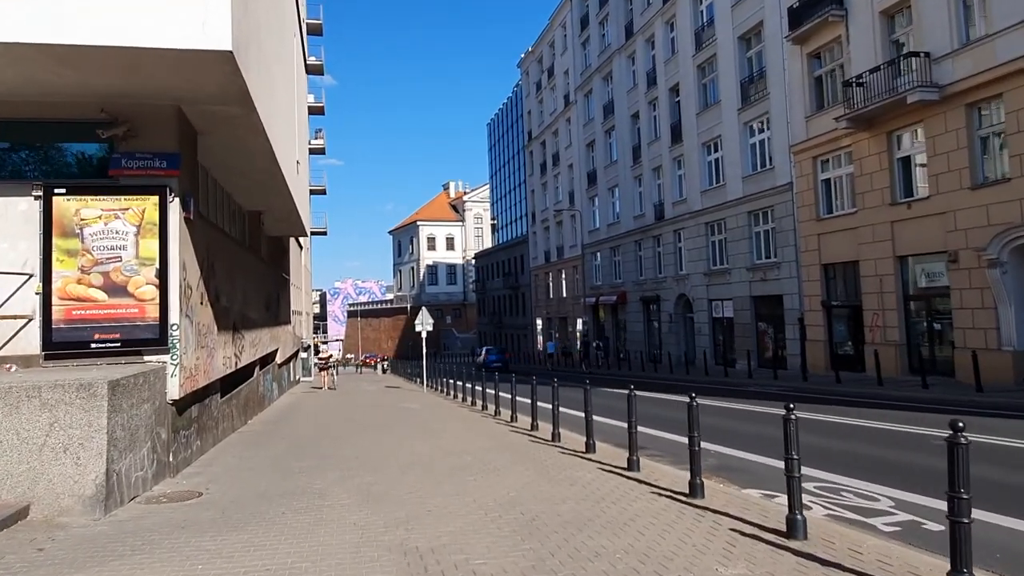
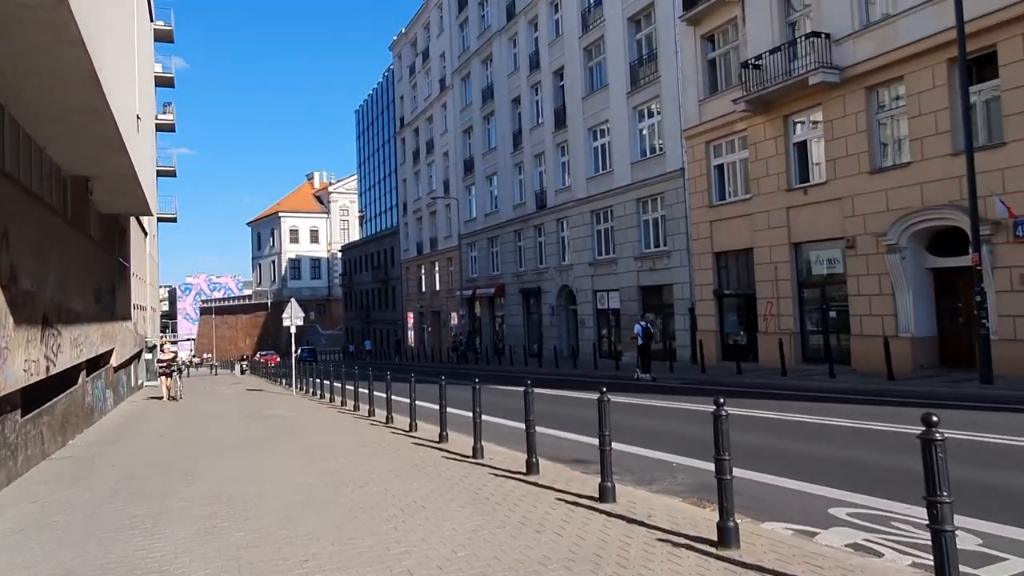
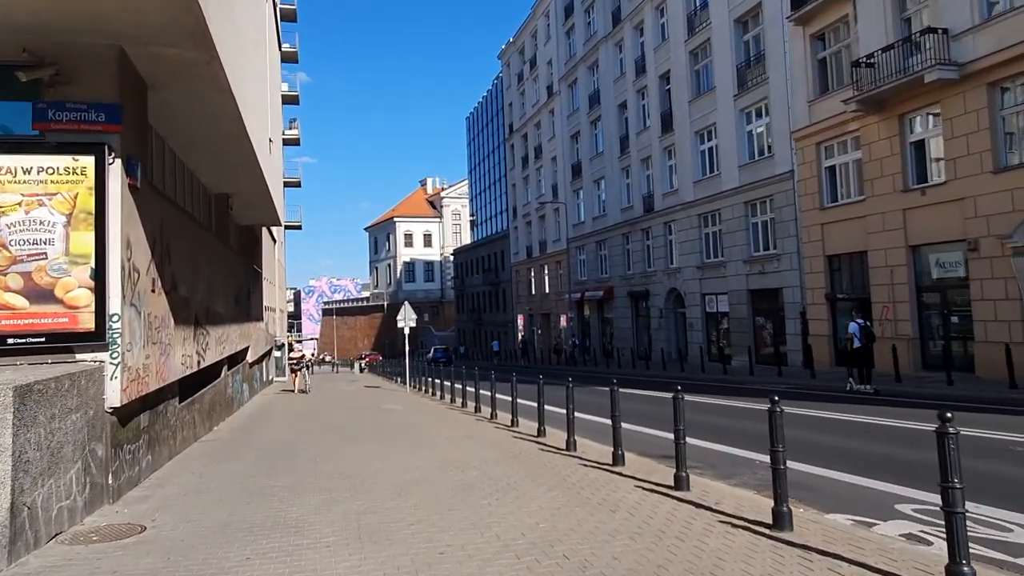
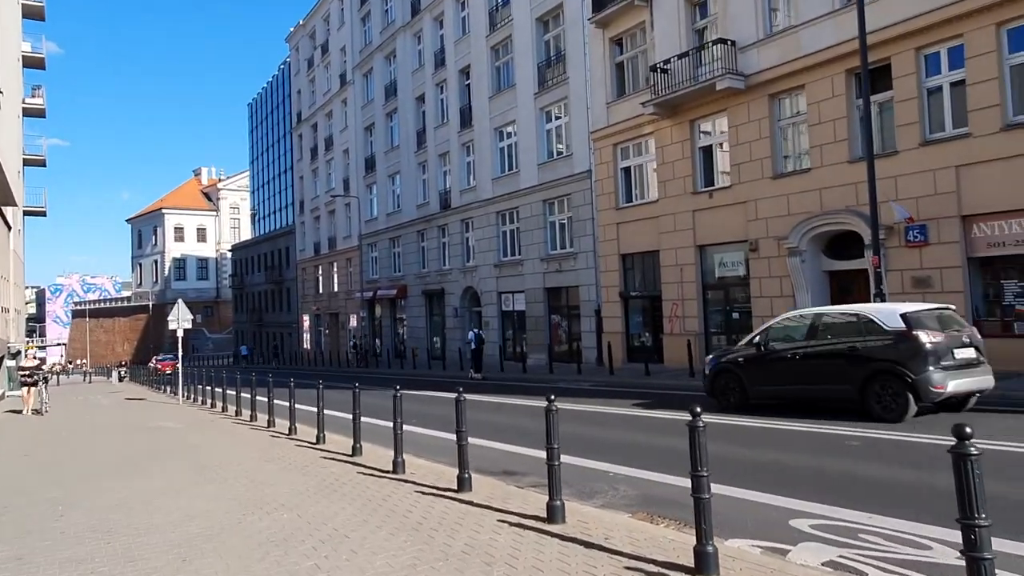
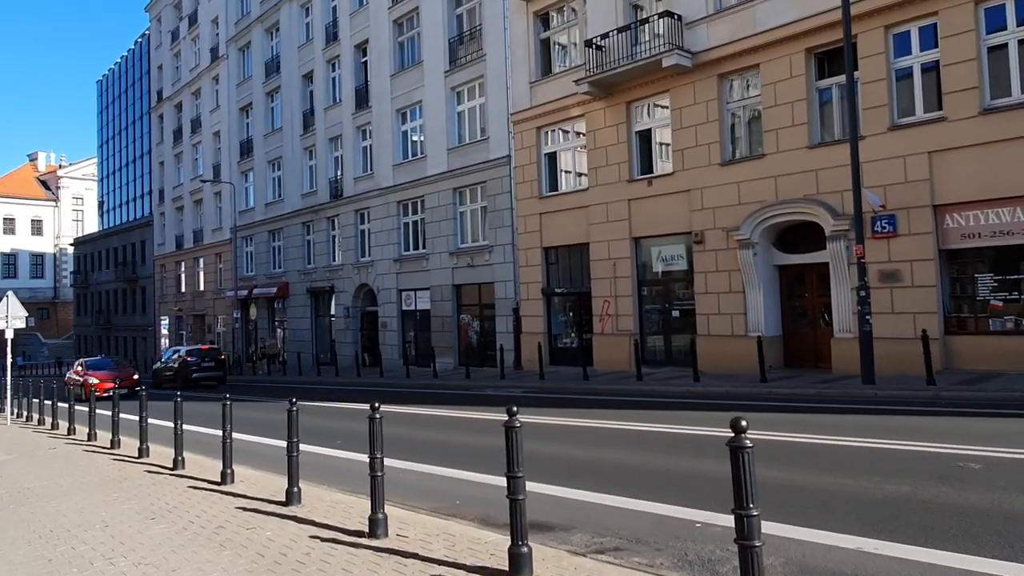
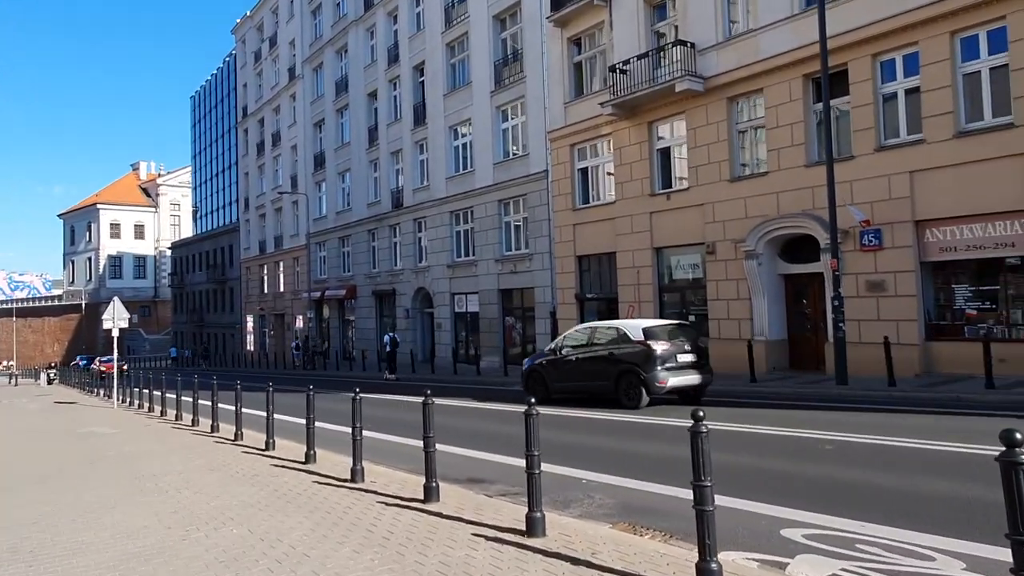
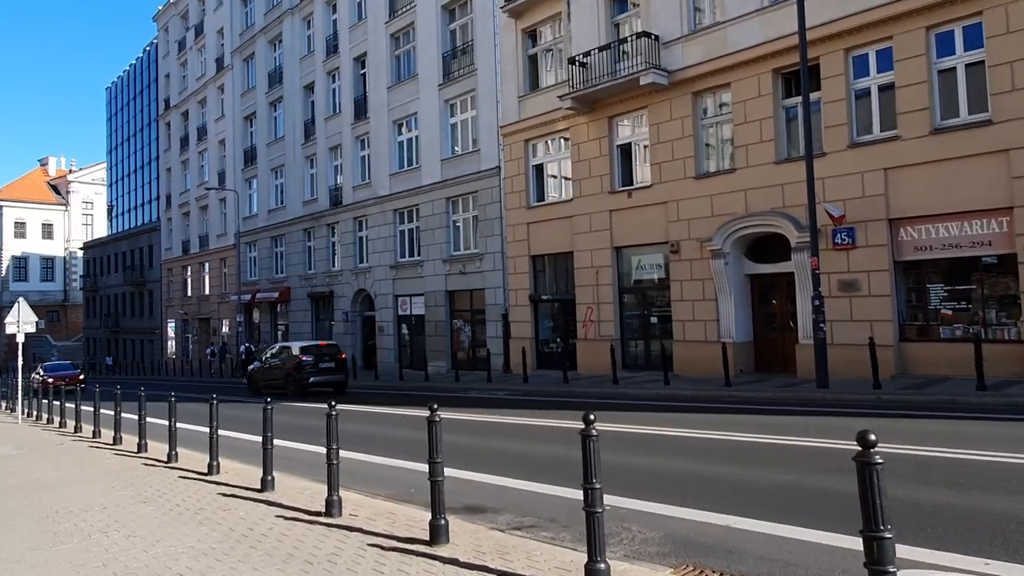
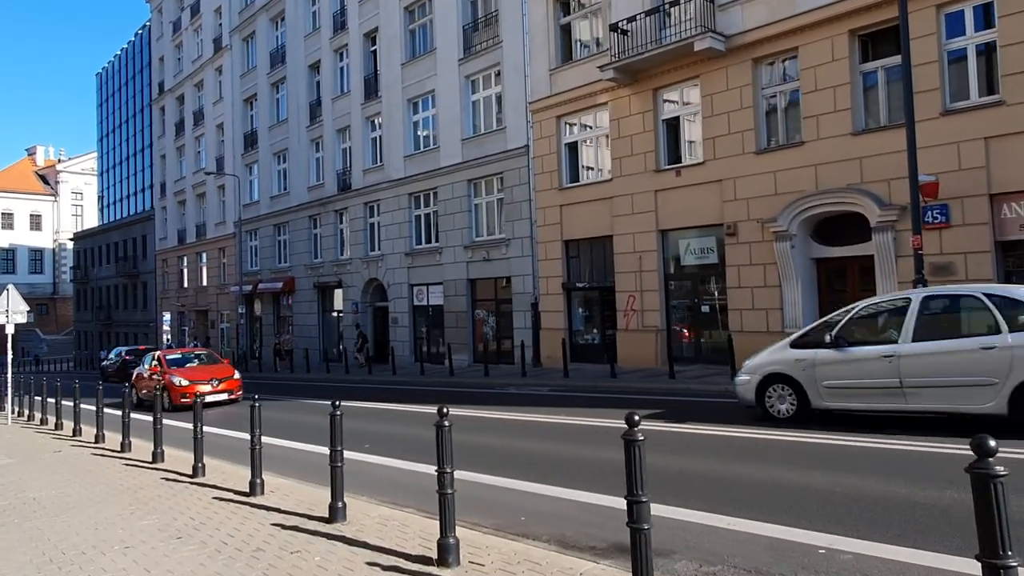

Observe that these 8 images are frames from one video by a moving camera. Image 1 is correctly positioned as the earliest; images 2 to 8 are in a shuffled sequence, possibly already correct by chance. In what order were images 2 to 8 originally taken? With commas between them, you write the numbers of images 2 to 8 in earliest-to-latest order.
3, 2, 4, 6, 7, 5, 8
